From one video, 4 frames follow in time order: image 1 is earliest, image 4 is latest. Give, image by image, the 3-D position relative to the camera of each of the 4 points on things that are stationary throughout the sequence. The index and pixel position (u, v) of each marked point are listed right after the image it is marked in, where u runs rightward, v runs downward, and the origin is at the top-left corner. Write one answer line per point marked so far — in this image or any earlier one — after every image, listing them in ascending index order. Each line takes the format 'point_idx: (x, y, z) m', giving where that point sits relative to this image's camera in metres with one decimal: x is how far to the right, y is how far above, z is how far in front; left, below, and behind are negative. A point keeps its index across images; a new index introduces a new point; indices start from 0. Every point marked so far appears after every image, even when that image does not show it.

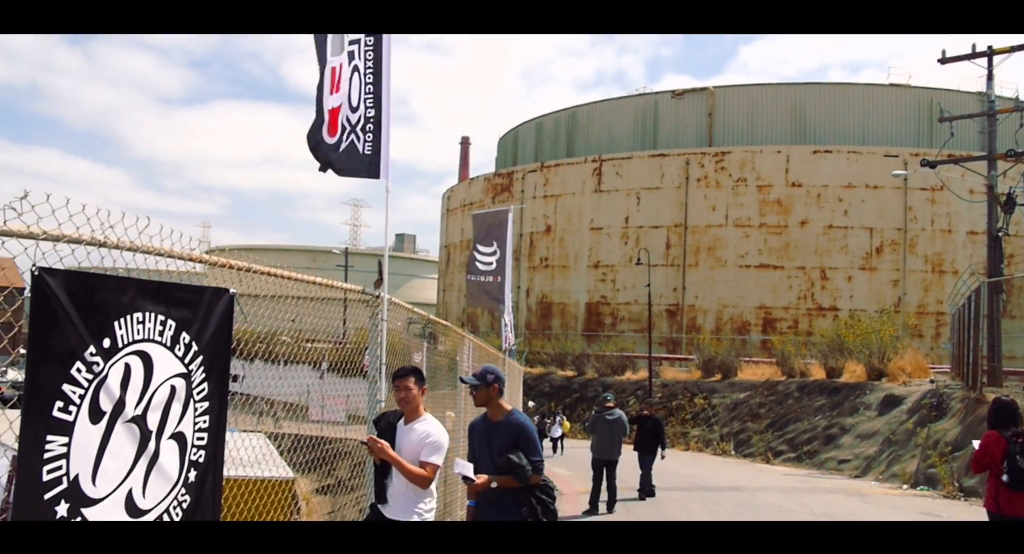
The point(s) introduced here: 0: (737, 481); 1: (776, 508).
0: (+4.9, -4.4, +18.0) m
1: (+4.3, -3.7, +13.2) m
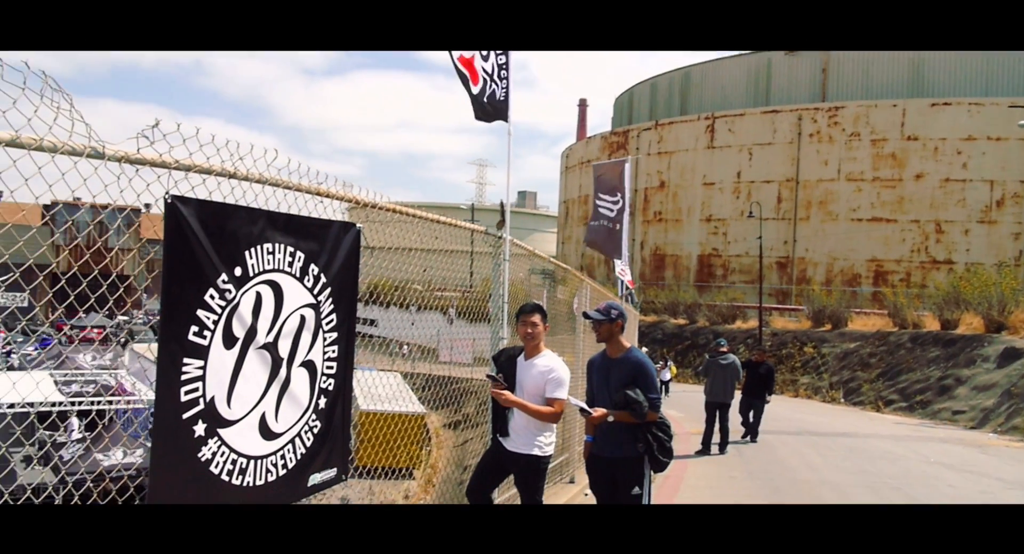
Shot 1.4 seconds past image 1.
0: (+7.5, -3.4, +19.1) m
1: (+6.2, -3.0, +14.5) m
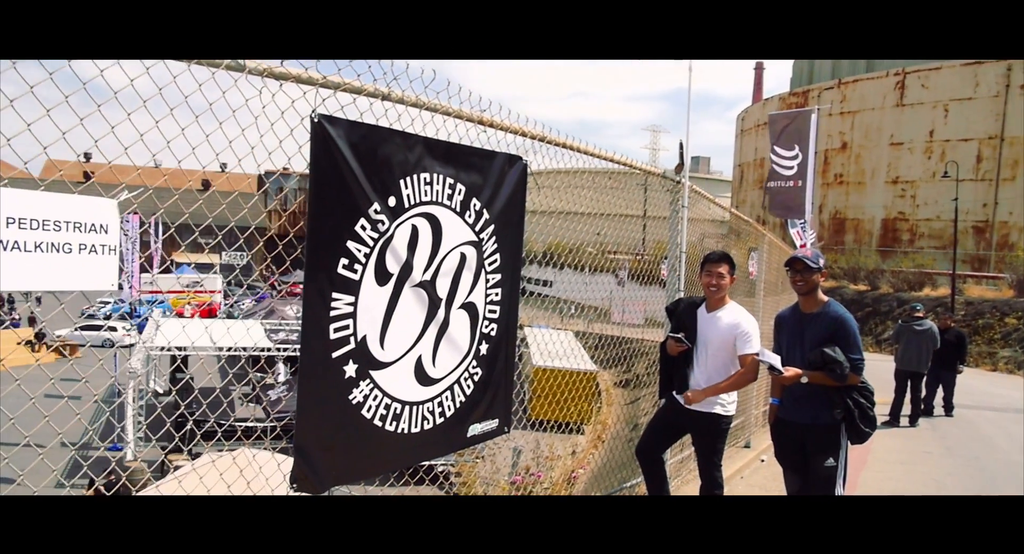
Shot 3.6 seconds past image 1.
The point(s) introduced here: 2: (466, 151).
0: (+11.1, -2.7, +17.9) m
1: (+8.9, -2.5, +13.5) m
2: (-0.2, +0.6, +4.0) m
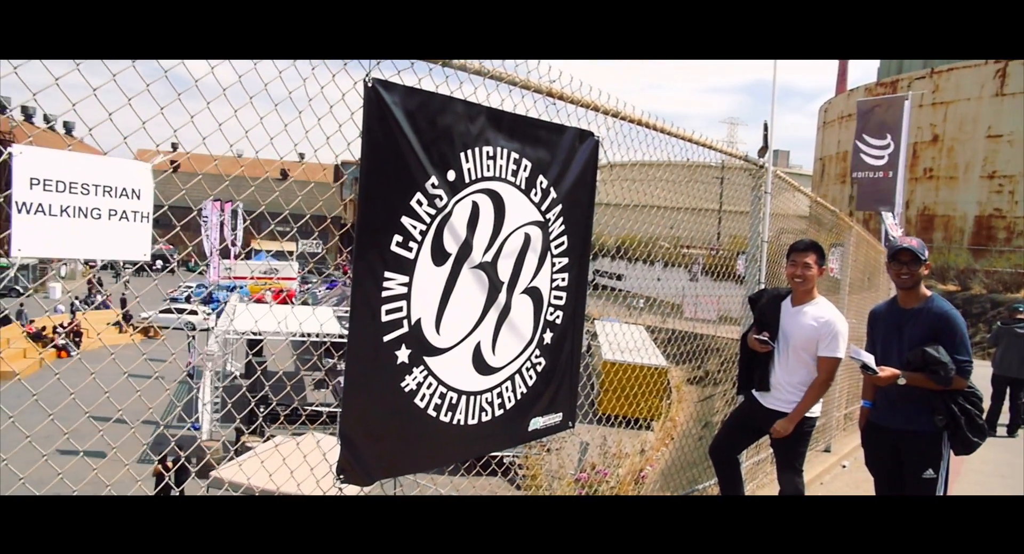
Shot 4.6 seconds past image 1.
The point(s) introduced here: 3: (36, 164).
0: (+12.5, -2.7, +16.6) m
1: (+9.9, -2.5, +12.5) m
2: (+0.1, +0.7, +3.7) m
3: (-1.2, +0.3, +2.1) m
